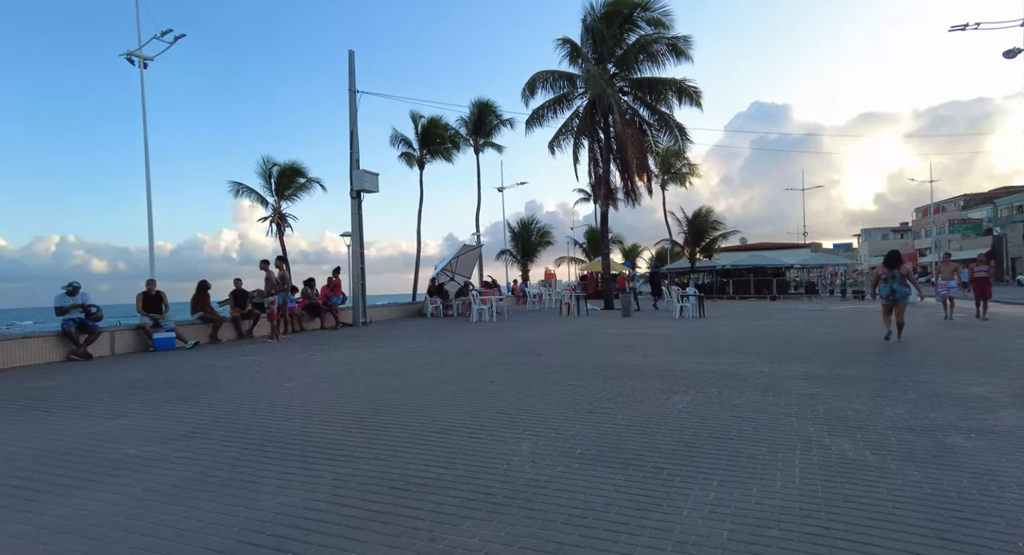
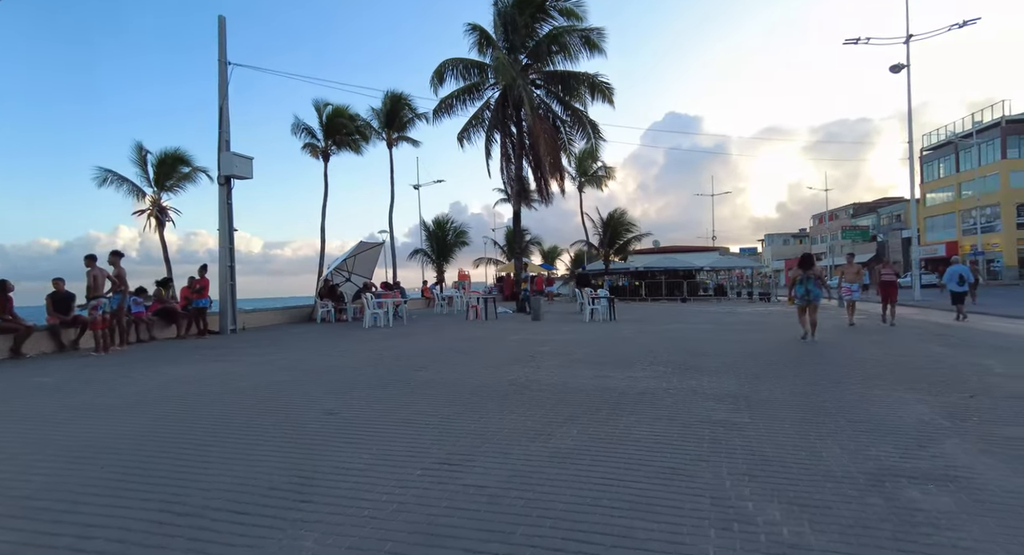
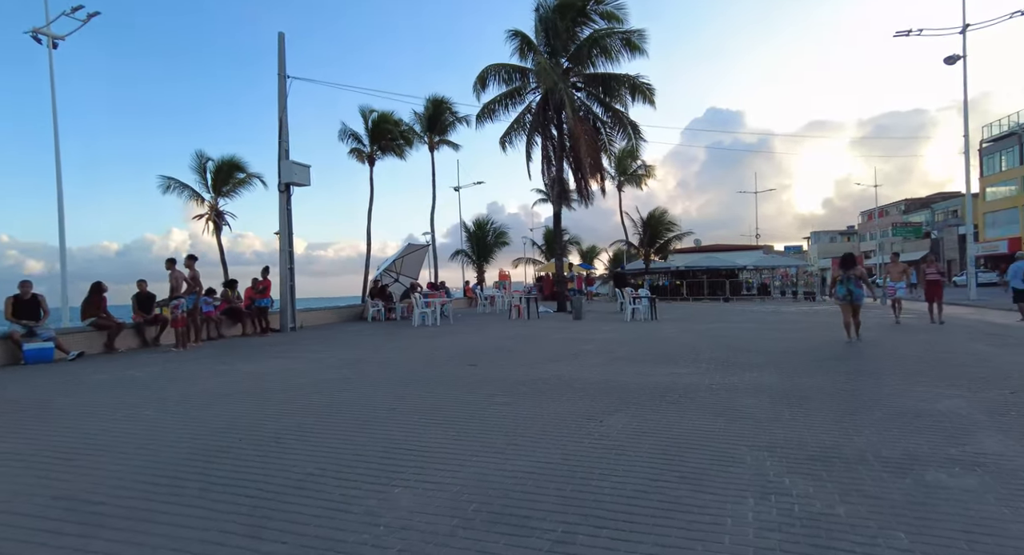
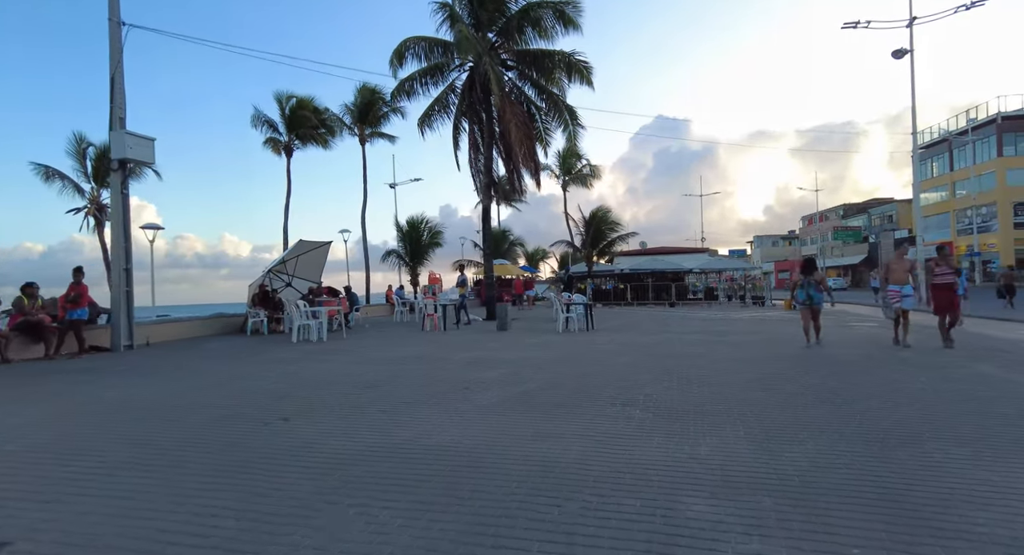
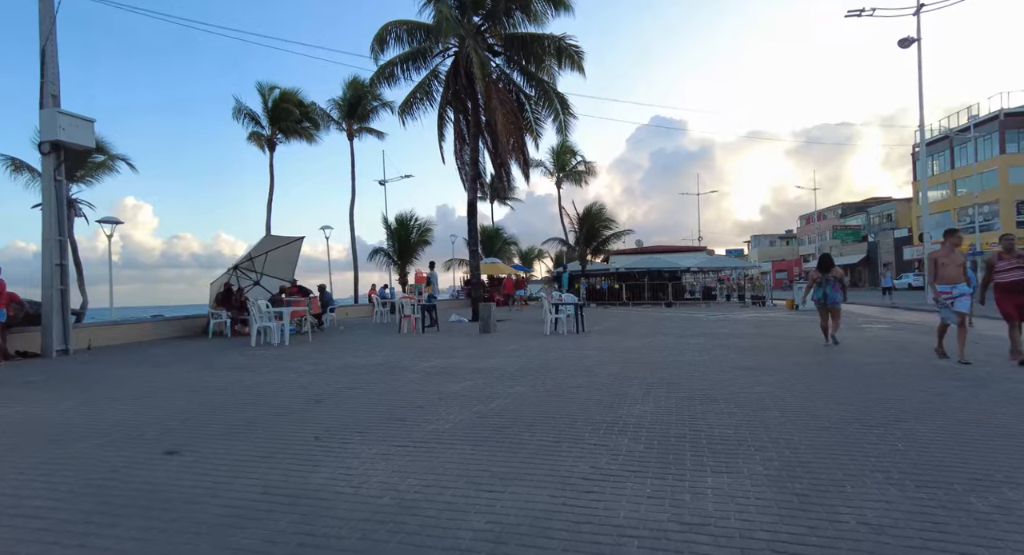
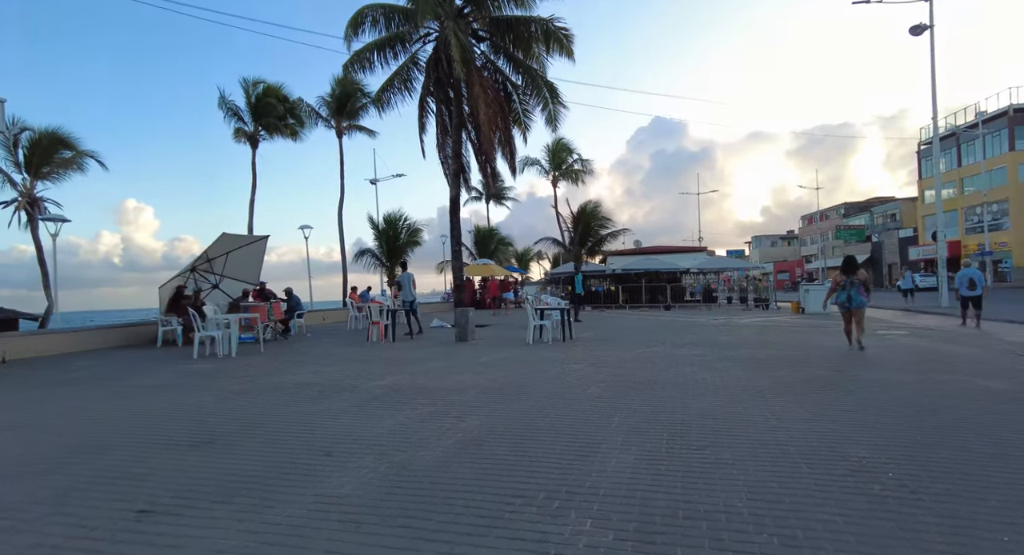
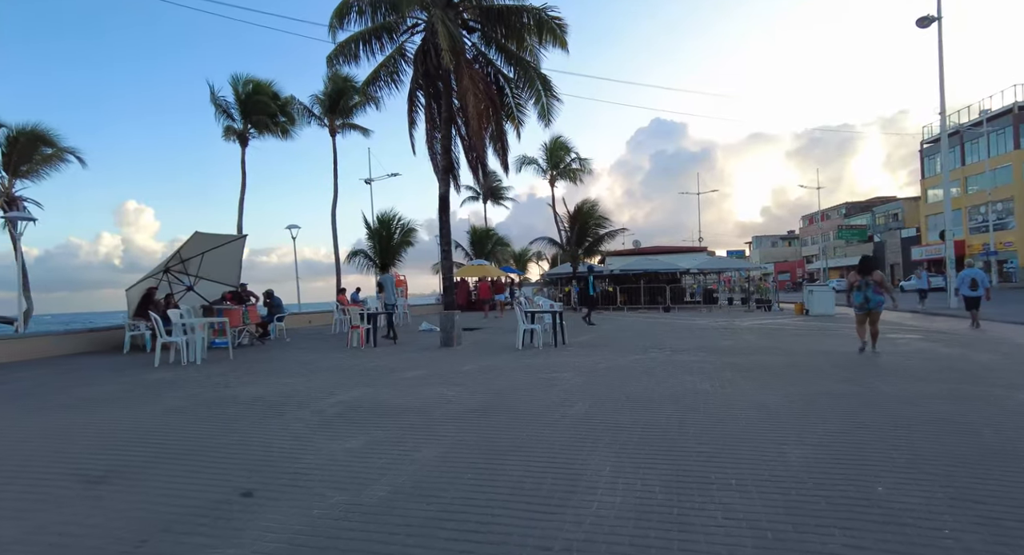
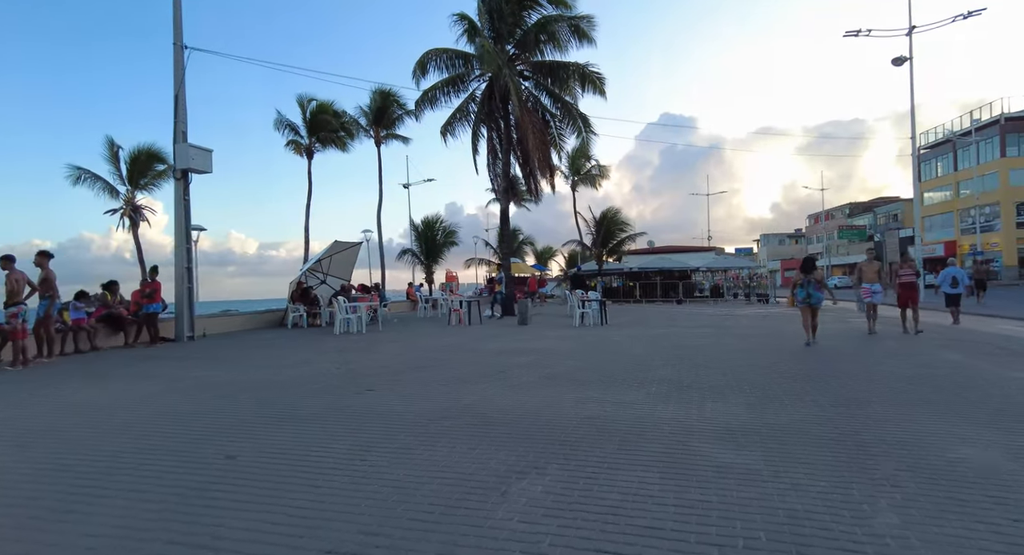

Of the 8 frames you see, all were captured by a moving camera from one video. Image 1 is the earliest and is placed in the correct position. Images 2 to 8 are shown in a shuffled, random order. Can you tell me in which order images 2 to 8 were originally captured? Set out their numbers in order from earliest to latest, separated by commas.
3, 2, 8, 4, 5, 6, 7
